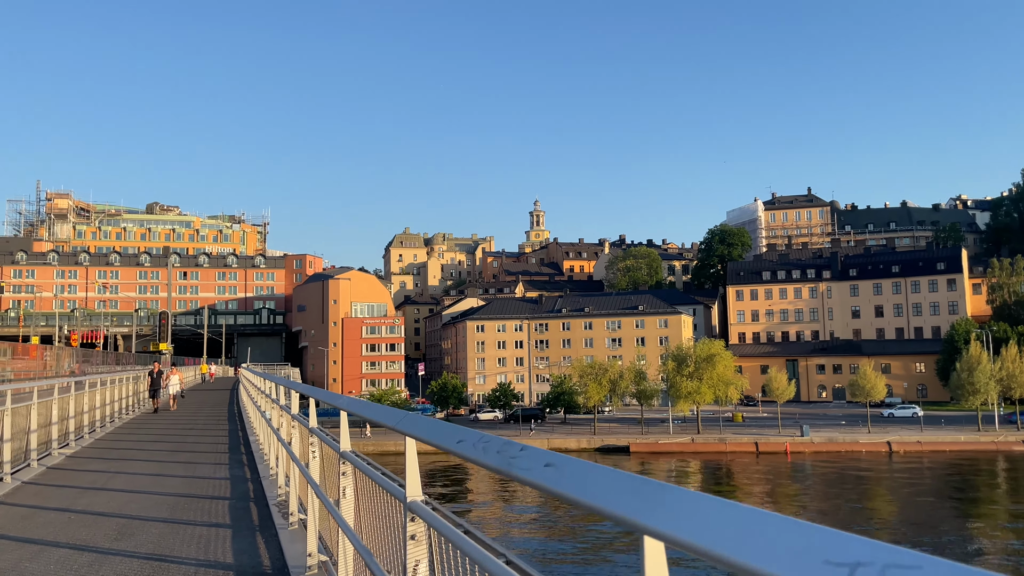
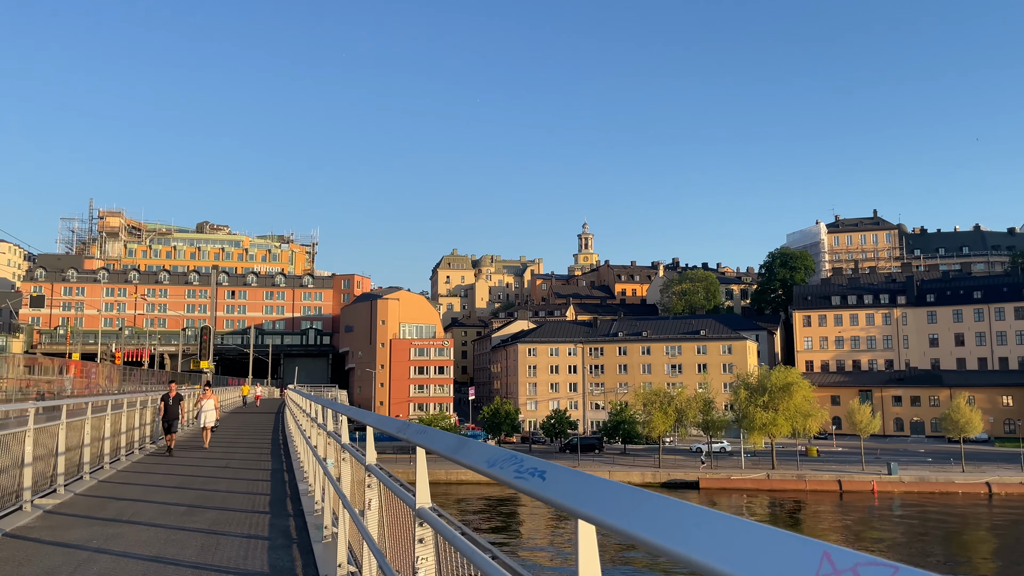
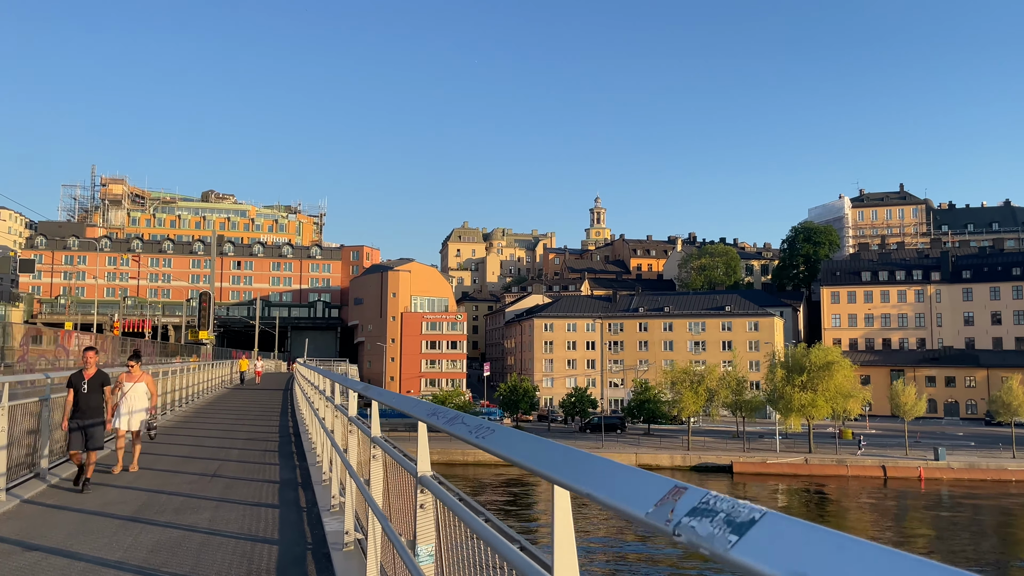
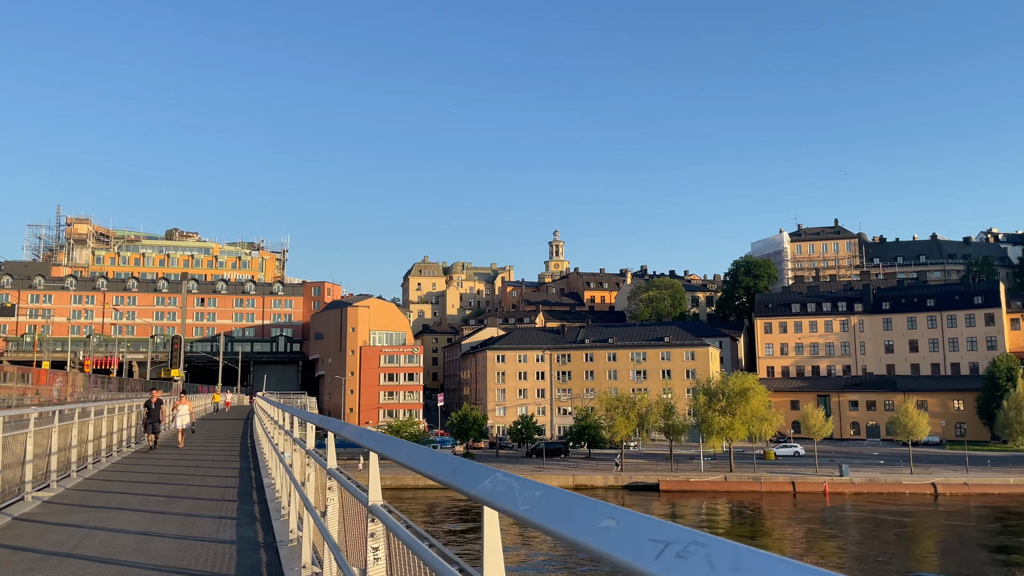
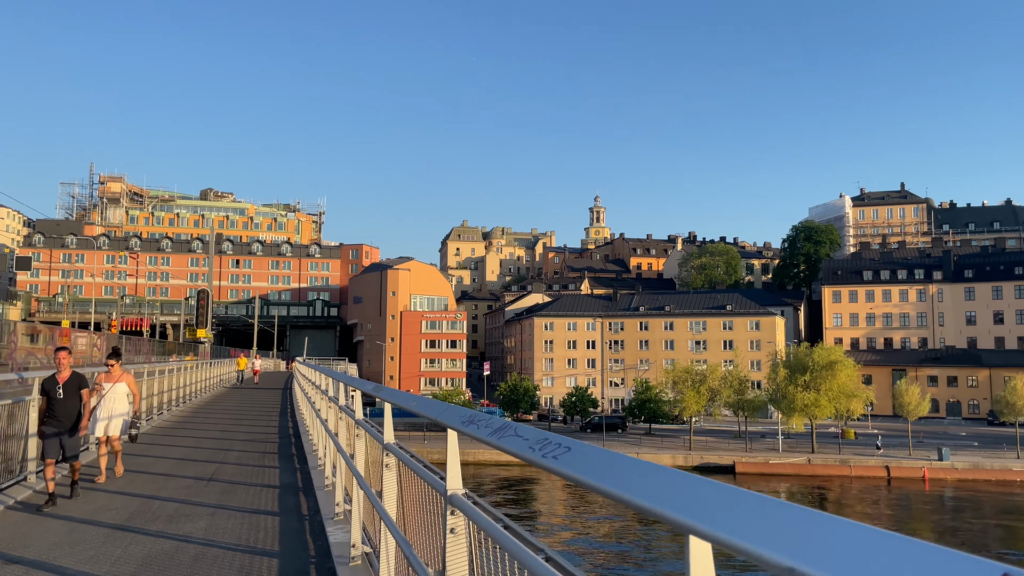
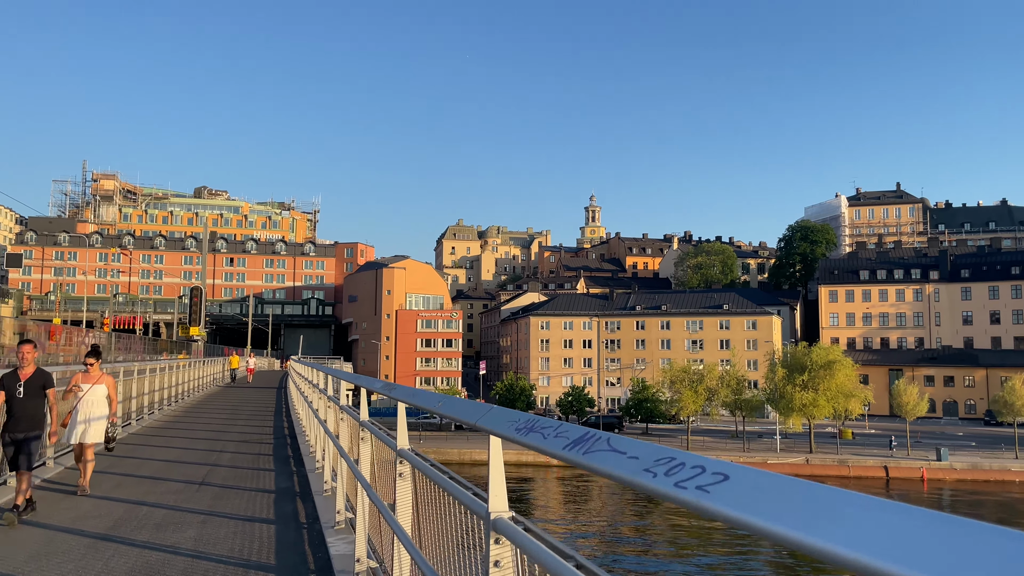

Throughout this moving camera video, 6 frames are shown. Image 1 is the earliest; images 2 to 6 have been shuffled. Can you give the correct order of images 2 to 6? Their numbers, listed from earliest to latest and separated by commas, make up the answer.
4, 2, 3, 5, 6
